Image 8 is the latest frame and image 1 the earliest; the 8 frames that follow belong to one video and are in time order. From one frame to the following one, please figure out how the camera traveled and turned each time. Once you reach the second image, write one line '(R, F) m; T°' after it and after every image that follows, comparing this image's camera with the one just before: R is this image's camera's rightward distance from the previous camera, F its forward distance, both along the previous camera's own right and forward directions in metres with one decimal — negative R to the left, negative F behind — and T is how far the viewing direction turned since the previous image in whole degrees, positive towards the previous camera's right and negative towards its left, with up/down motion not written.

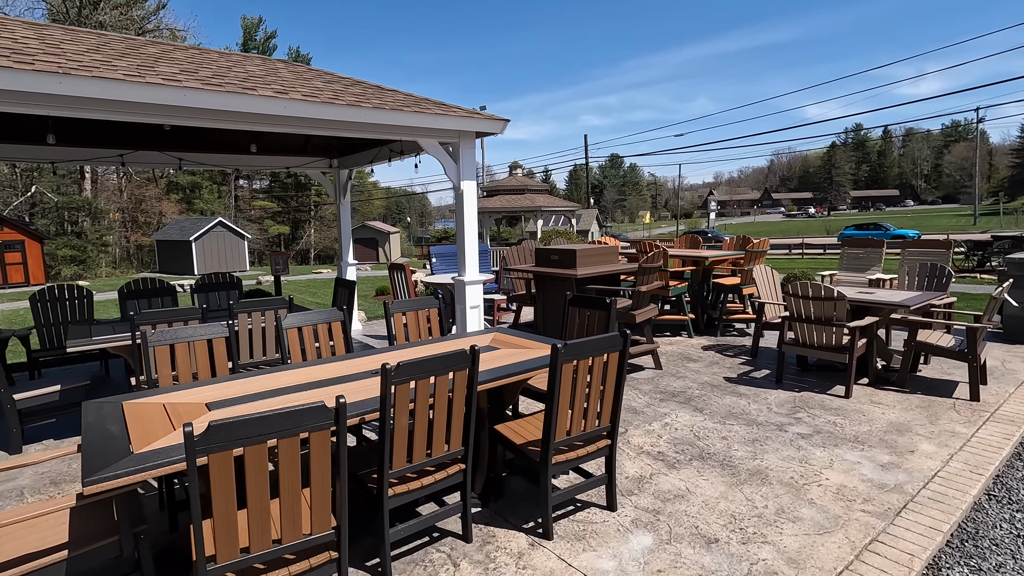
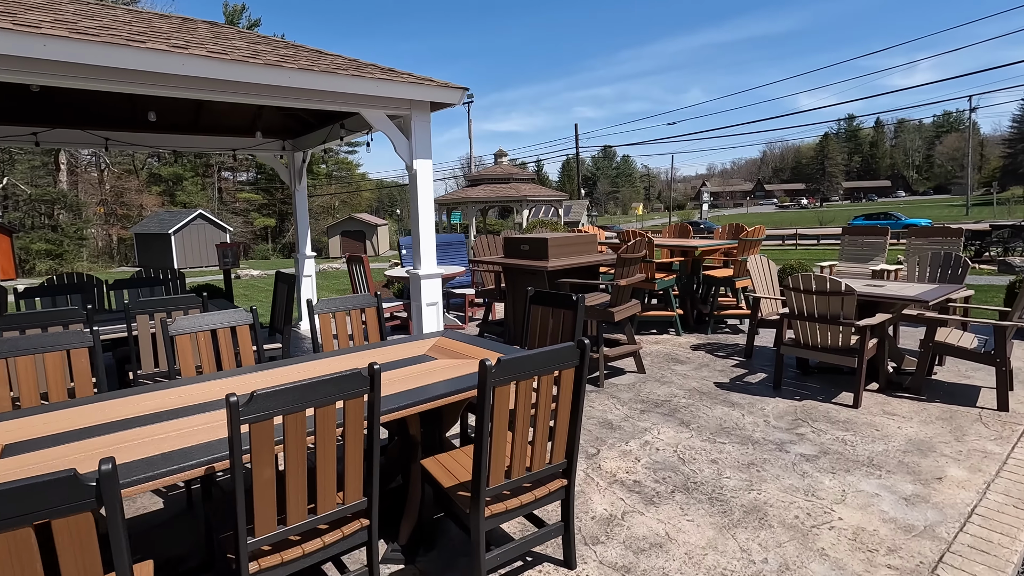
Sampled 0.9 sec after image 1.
(+0.3, +0.6) m; +1°
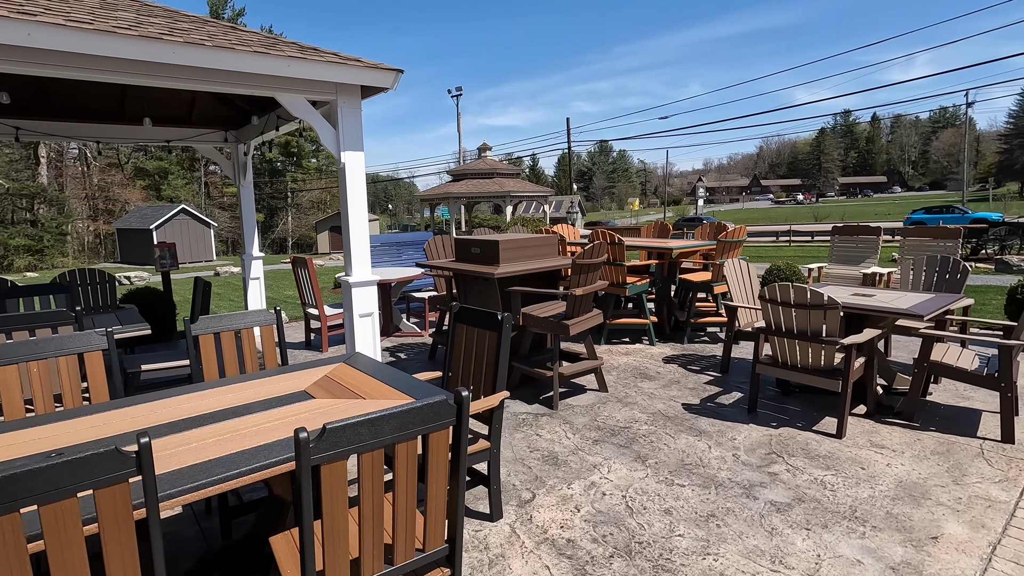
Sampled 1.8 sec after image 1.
(+0.4, +0.5) m; 0°
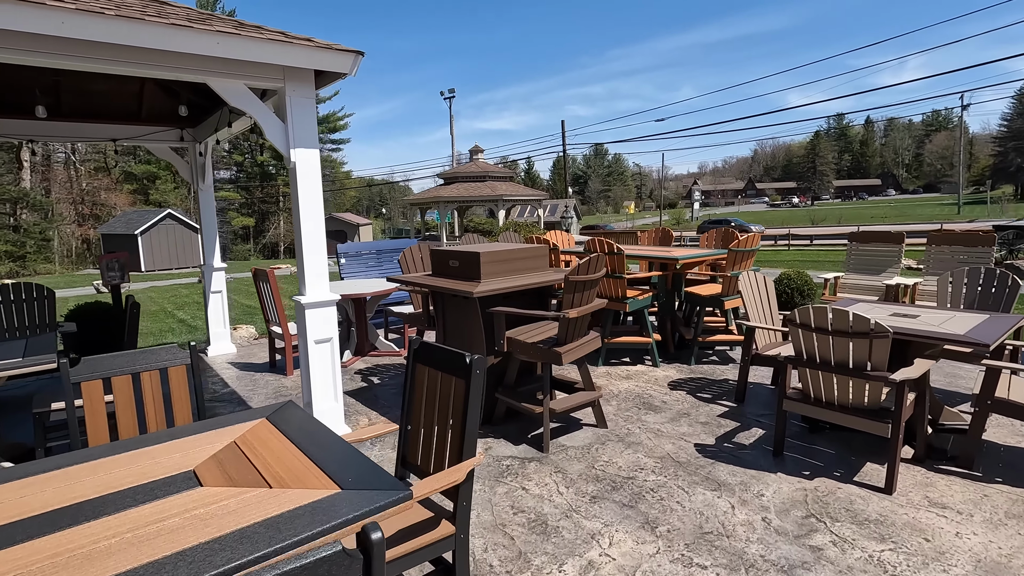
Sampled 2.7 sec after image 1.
(+0.1, +0.6) m; 0°
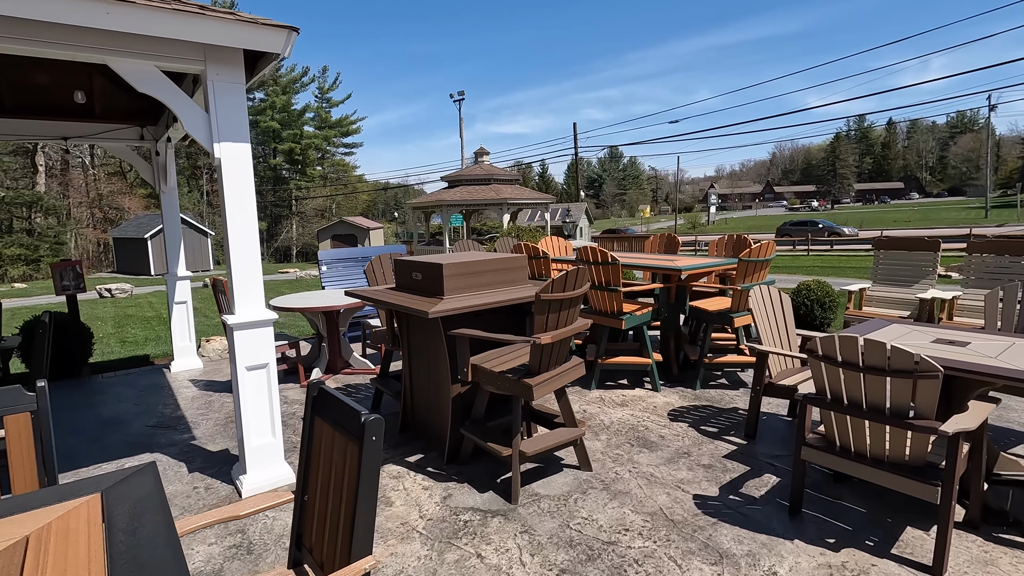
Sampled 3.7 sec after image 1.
(+0.3, +0.5) m; -2°
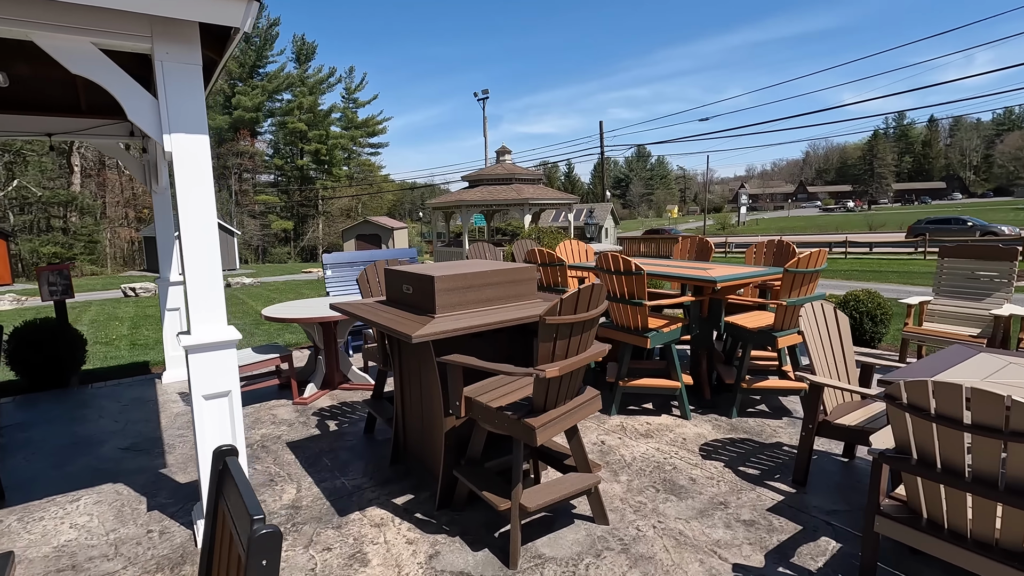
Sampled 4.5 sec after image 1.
(+0.1, +0.5) m; -3°
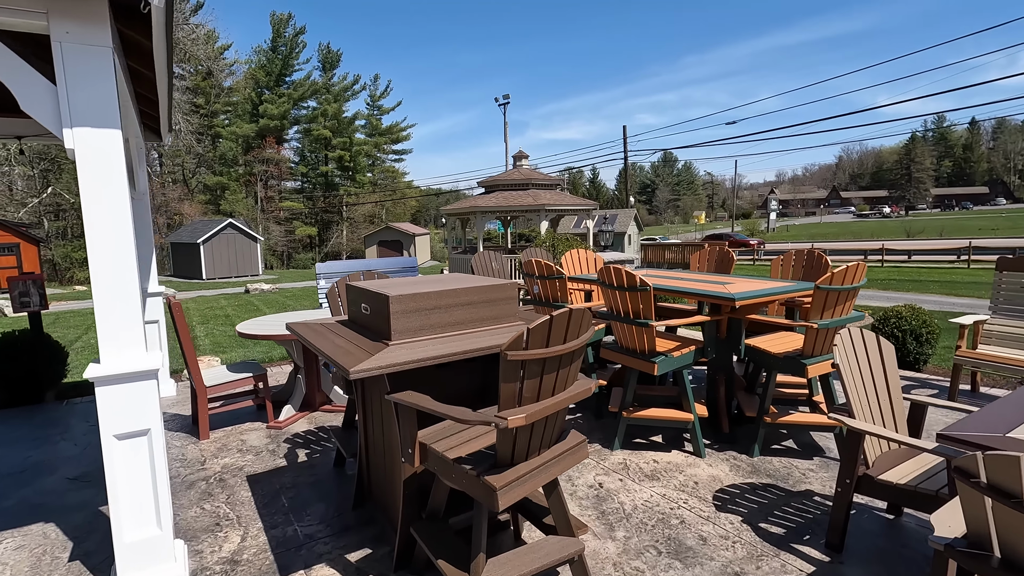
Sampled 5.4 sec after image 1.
(+0.2, +0.5) m; -3°
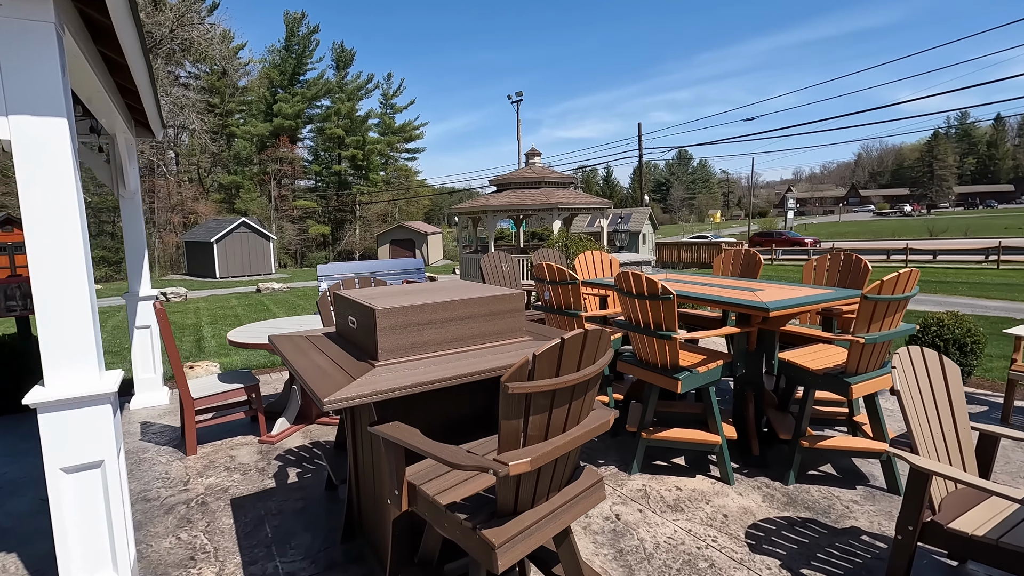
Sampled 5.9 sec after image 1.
(0.0, +0.3) m; -1°
